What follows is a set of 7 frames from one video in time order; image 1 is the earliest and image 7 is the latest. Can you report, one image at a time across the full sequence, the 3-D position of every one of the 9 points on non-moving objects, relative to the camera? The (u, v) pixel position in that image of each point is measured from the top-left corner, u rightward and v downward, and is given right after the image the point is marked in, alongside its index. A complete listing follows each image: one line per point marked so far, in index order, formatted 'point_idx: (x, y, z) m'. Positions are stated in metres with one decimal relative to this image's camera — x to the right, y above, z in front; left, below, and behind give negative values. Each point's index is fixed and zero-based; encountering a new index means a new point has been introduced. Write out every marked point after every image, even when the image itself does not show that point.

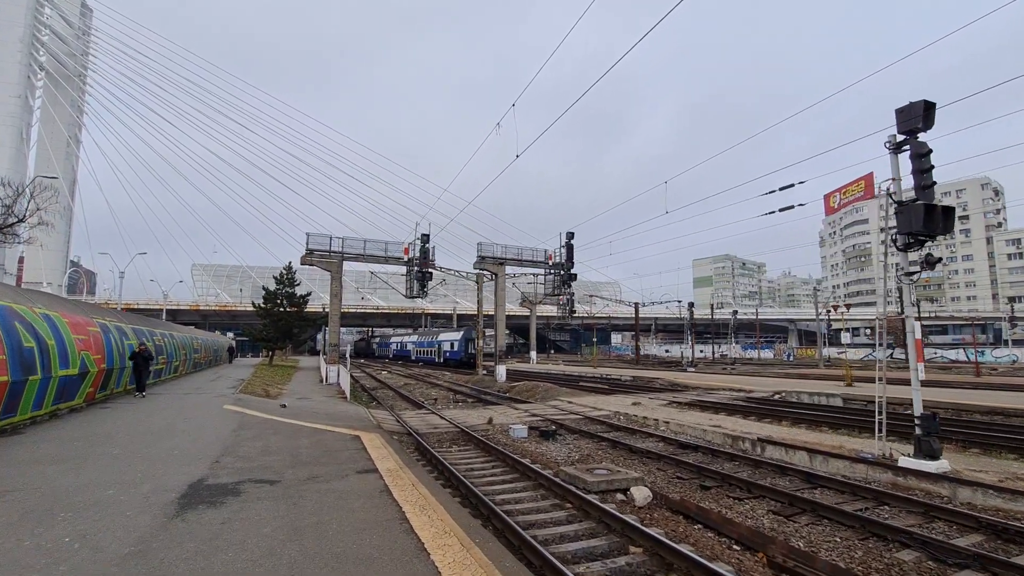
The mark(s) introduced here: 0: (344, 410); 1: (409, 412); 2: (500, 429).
0: (-4.7, -3.4, +15.2) m
1: (-3.3, -4.0, +17.4) m
2: (-0.3, -3.8, +14.7) m
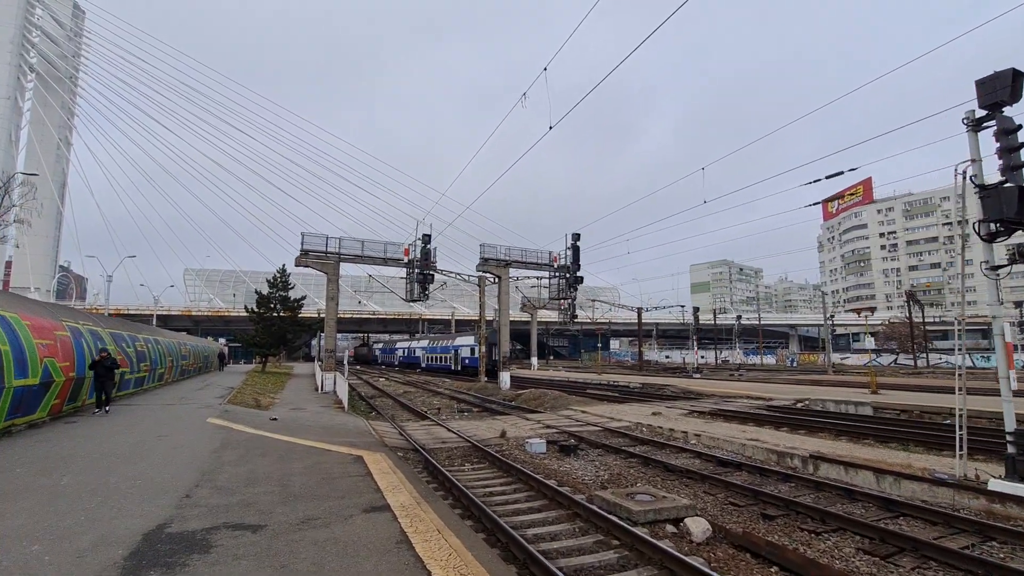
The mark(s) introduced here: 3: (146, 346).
0: (-4.4, -3.4, +13.8) m
1: (-3.0, -4.0, +16.0) m
2: (+0.1, -3.8, +13.3) m
3: (-12.9, -2.0, +19.1) m
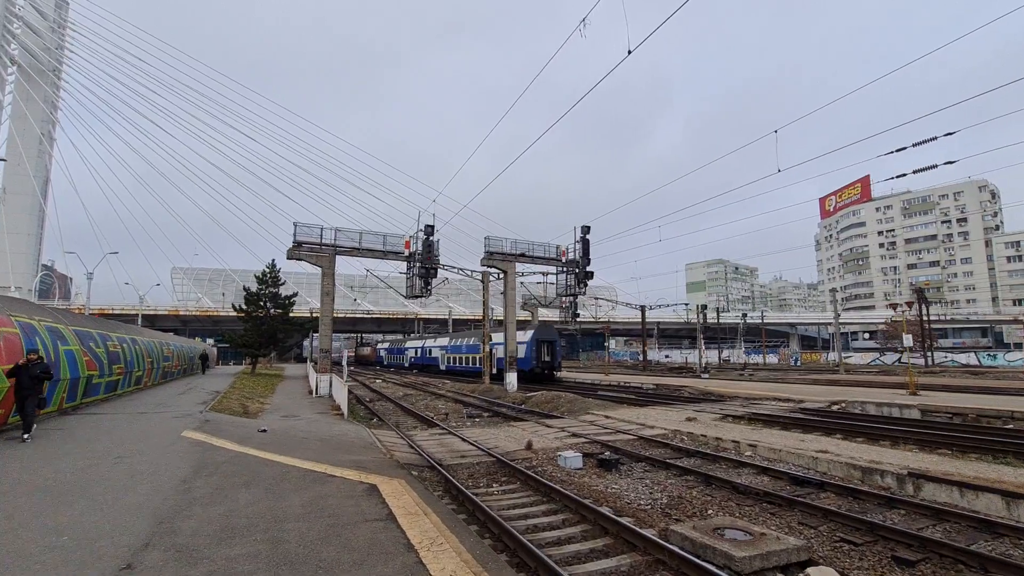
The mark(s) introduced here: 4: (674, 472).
0: (-3.7, -3.2, +11.9) m
1: (-2.4, -3.8, +14.2) m
2: (+0.7, -3.5, +11.5) m
3: (-12.3, -1.8, +17.1) m
4: (+3.1, -3.5, +10.5) m
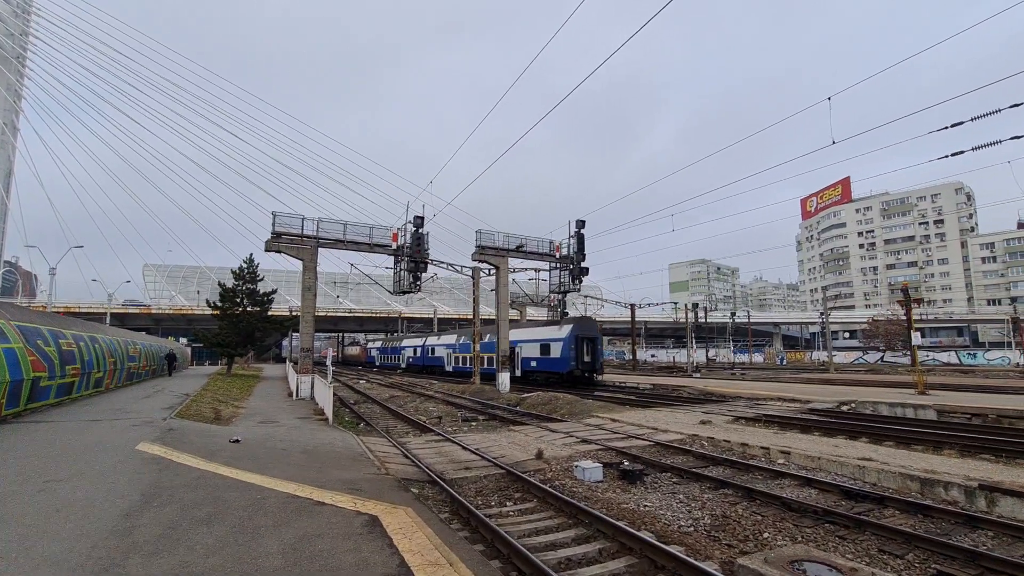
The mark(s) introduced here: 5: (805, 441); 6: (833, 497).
0: (-3.6, -3.0, +10.5) m
1: (-2.3, -3.5, +12.8) m
2: (+0.9, -3.3, +10.2) m
3: (-12.3, -1.6, +15.4) m
4: (+3.3, -3.3, +9.3) m
5: (+6.7, -3.5, +12.3) m
6: (+5.1, -3.3, +8.7) m
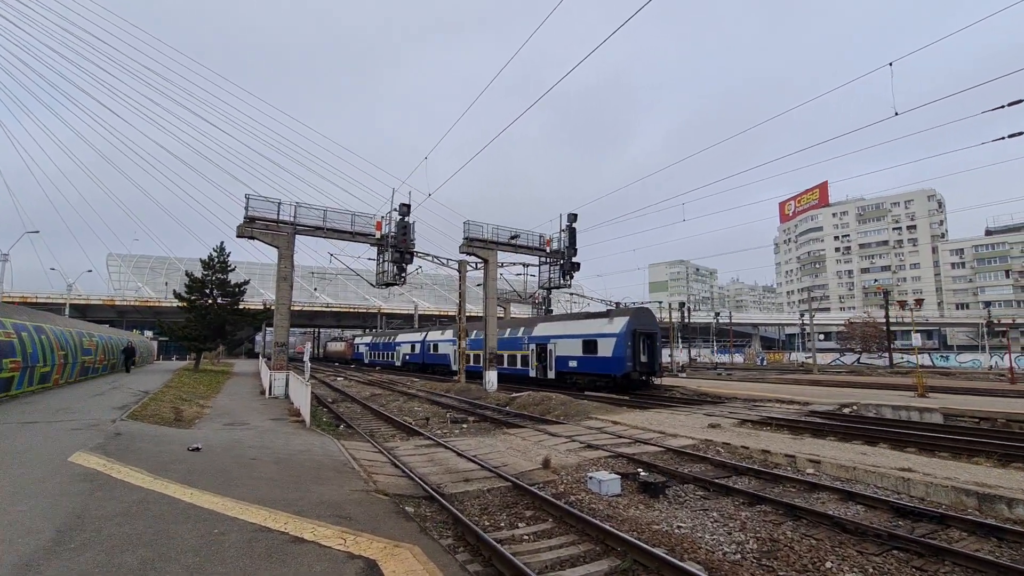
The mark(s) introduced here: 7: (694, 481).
0: (-3.5, -2.7, +9.2) m
1: (-2.3, -3.3, +11.5) m
2: (+1.0, -3.1, +9.0) m
3: (-12.4, -1.2, +13.7) m
4: (+3.4, -3.2, +8.2) m
5: (+6.6, -3.4, +11.4) m
6: (+5.2, -3.2, +7.7) m
7: (+3.1, -3.2, +9.2) m
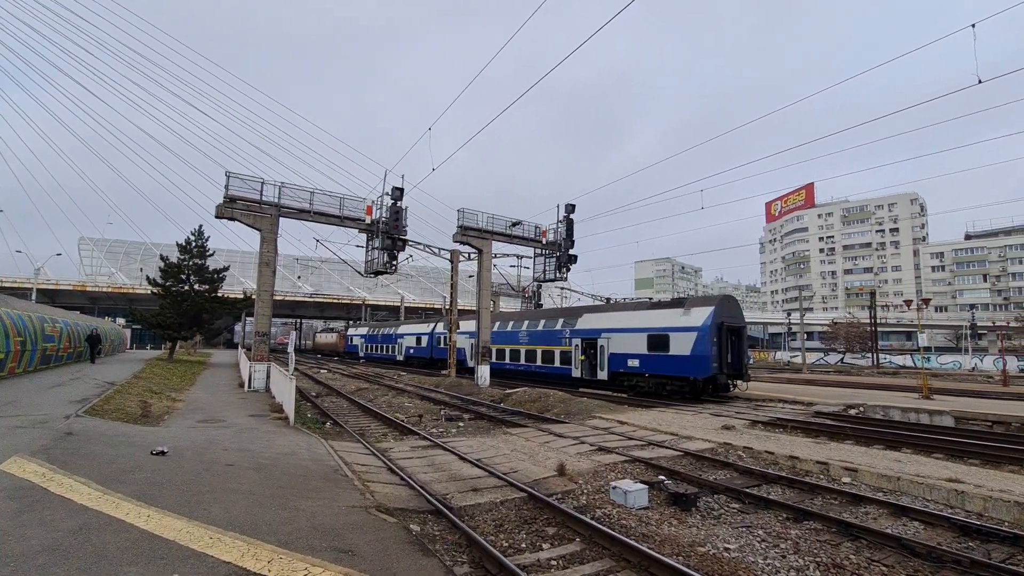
0: (-3.3, -2.4, +8.1) m
1: (-2.2, -3.0, +10.4) m
2: (+1.1, -2.9, +8.0) m
3: (-12.3, -0.7, +12.3) m
4: (+3.6, -3.0, +7.3) m
5: (+6.7, -3.2, +10.6) m
6: (+5.4, -3.1, +6.8) m
7: (+3.2, -3.1, +8.3) m
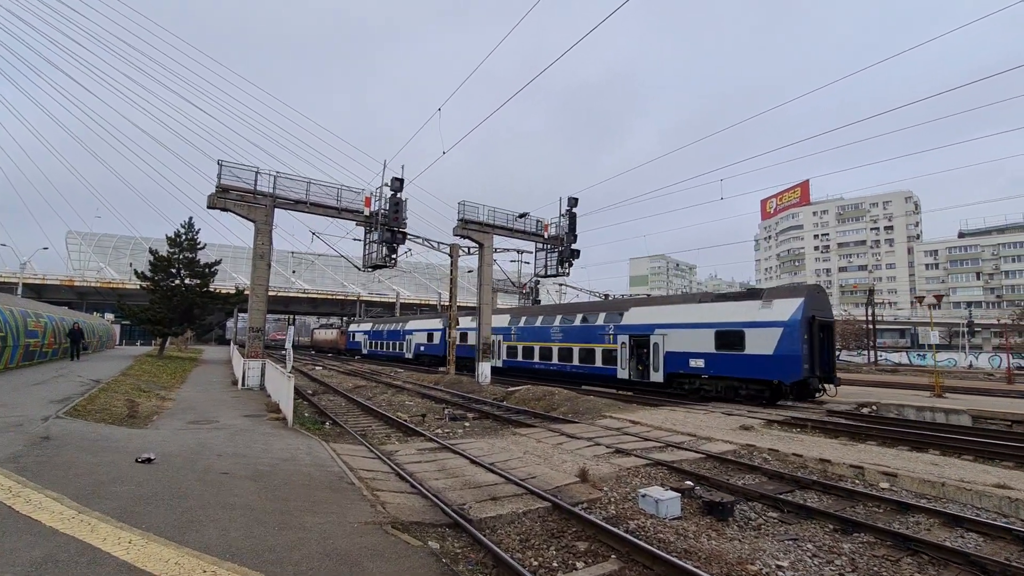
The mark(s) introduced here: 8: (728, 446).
0: (-3.1, -2.3, +7.4) m
1: (-2.0, -2.9, +9.8) m
2: (+1.4, -2.8, +7.4) m
3: (-12.1, -0.5, +11.6) m
4: (+3.9, -2.9, +6.7) m
5: (+7.0, -3.1, +10.1) m
6: (+5.7, -3.0, +6.3) m
7: (+3.5, -3.0, +7.7) m
8: (+4.4, -3.2, +11.1) m
